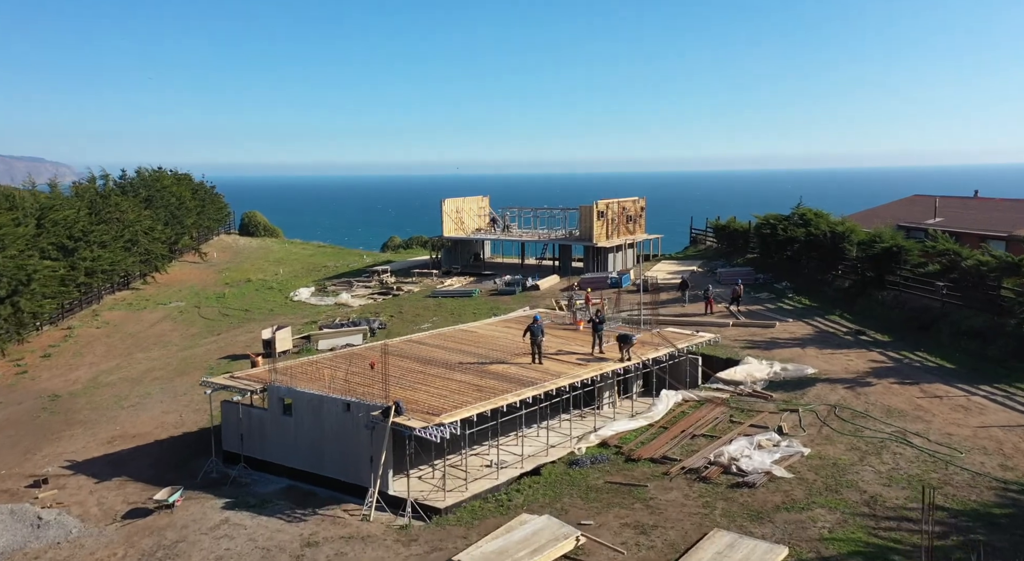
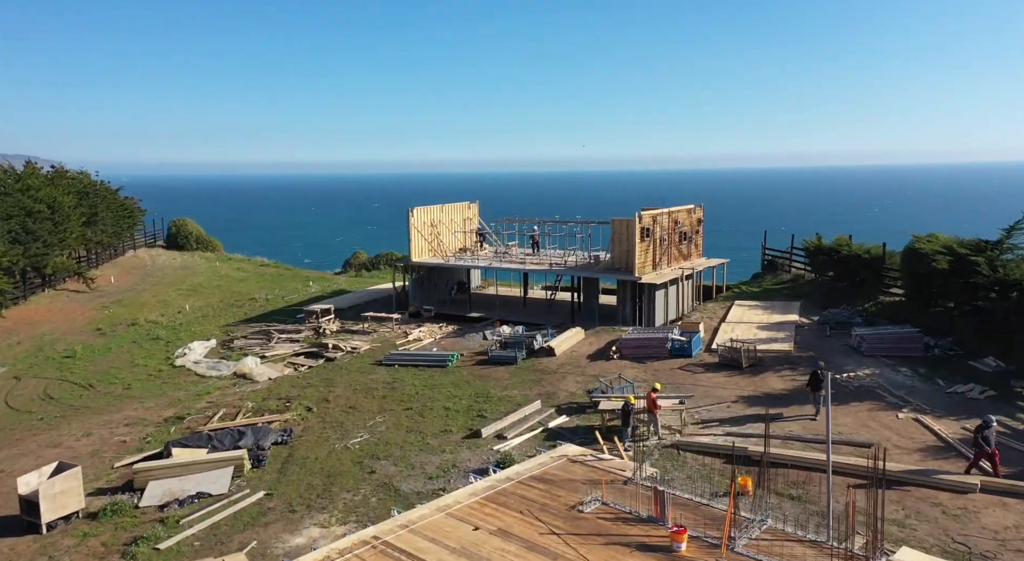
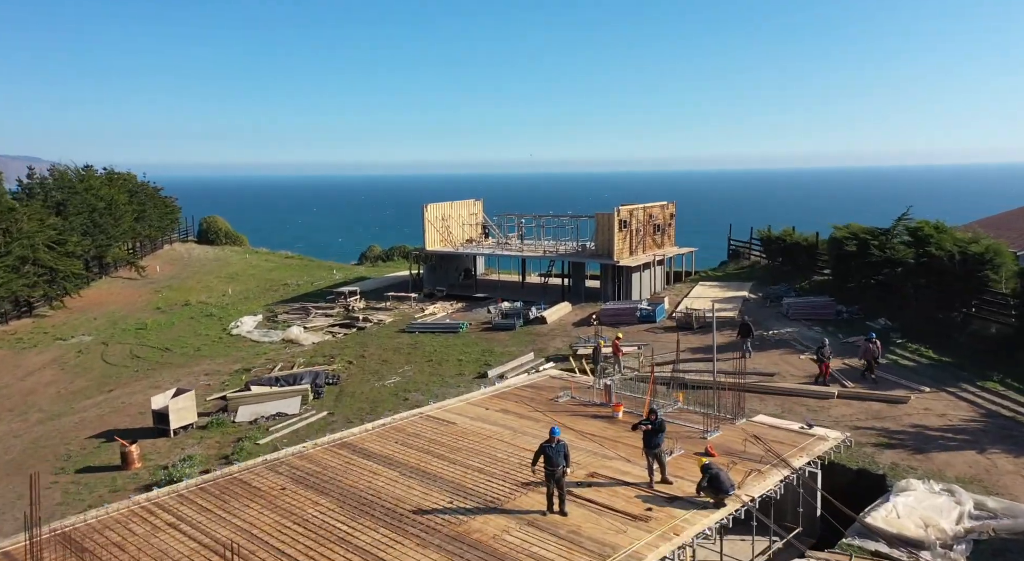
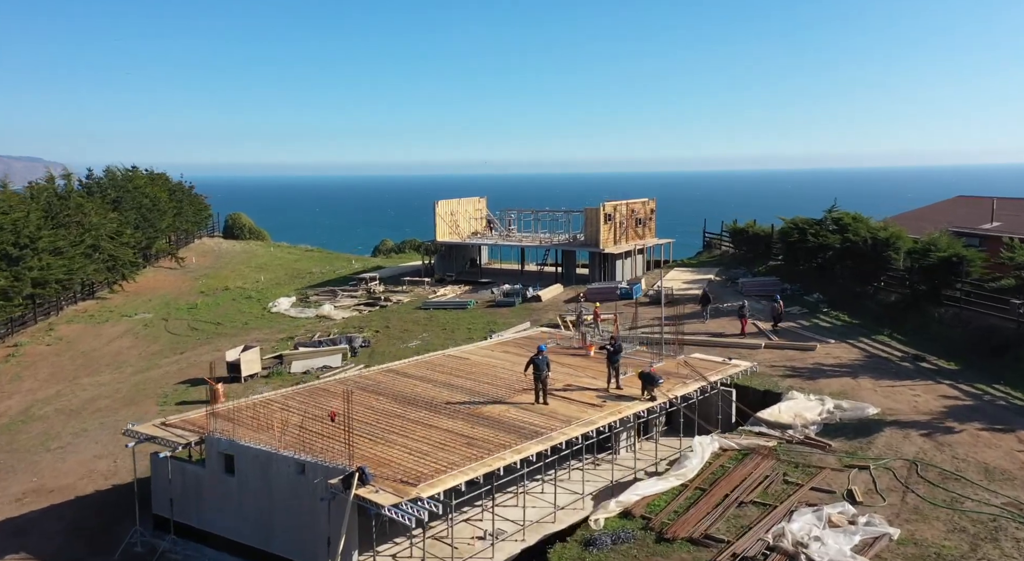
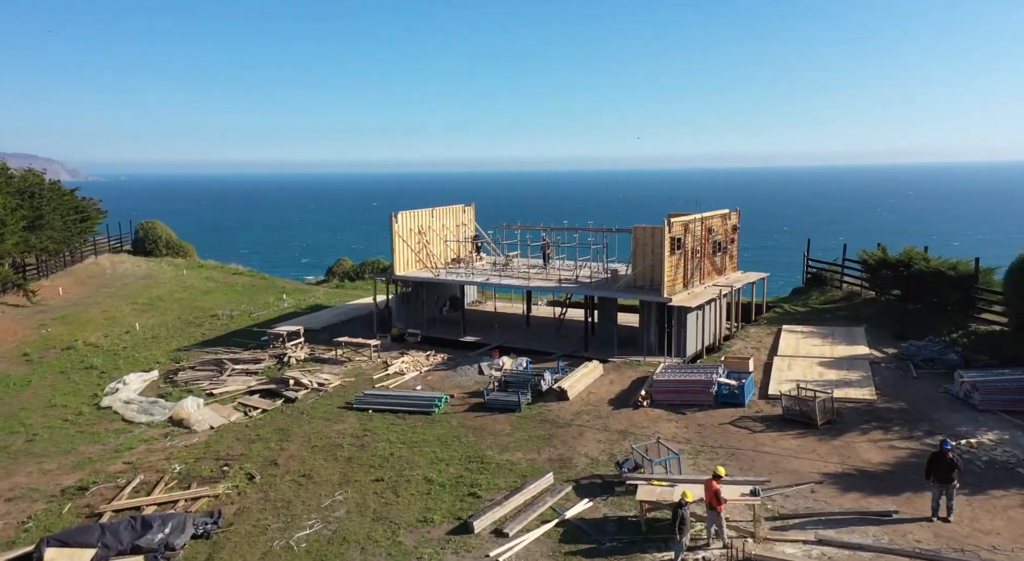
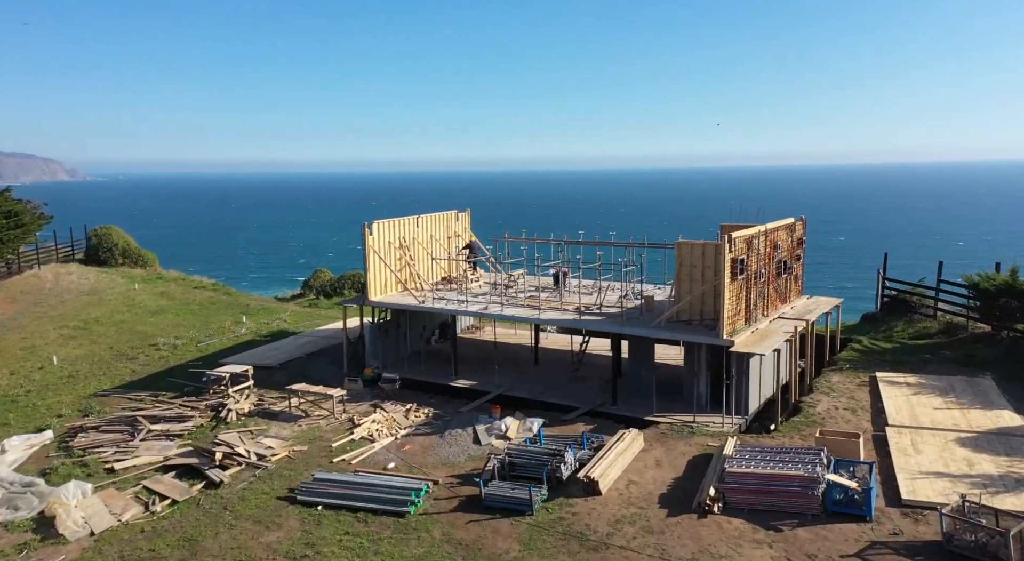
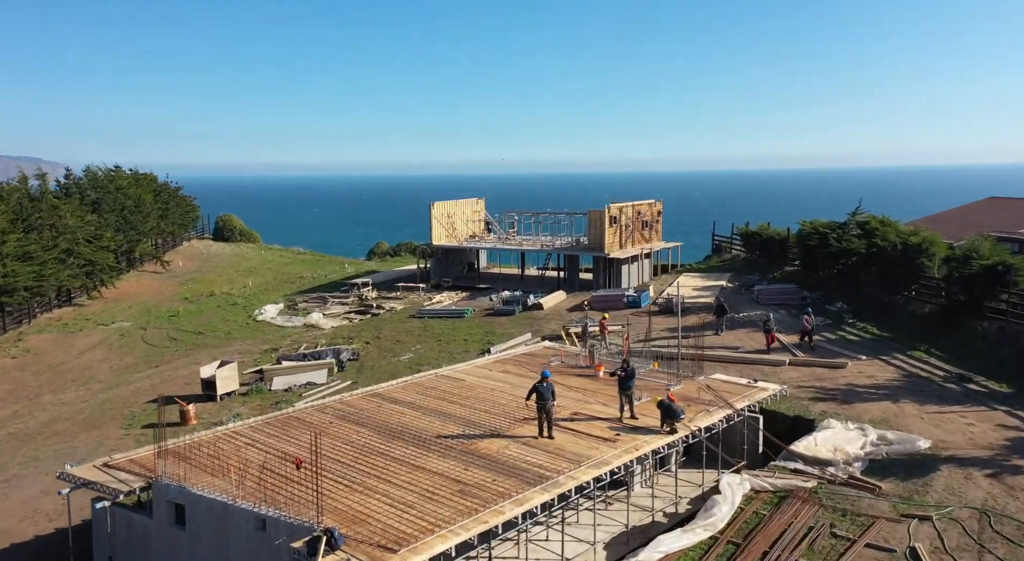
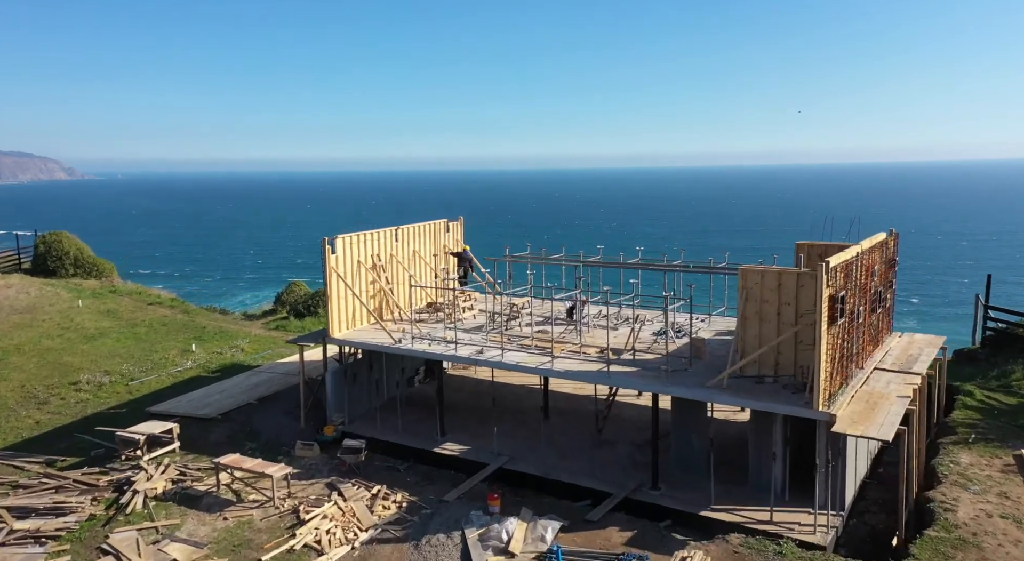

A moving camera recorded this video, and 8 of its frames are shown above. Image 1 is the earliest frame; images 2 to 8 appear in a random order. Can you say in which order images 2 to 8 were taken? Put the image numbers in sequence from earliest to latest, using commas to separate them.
4, 7, 3, 2, 5, 6, 8
